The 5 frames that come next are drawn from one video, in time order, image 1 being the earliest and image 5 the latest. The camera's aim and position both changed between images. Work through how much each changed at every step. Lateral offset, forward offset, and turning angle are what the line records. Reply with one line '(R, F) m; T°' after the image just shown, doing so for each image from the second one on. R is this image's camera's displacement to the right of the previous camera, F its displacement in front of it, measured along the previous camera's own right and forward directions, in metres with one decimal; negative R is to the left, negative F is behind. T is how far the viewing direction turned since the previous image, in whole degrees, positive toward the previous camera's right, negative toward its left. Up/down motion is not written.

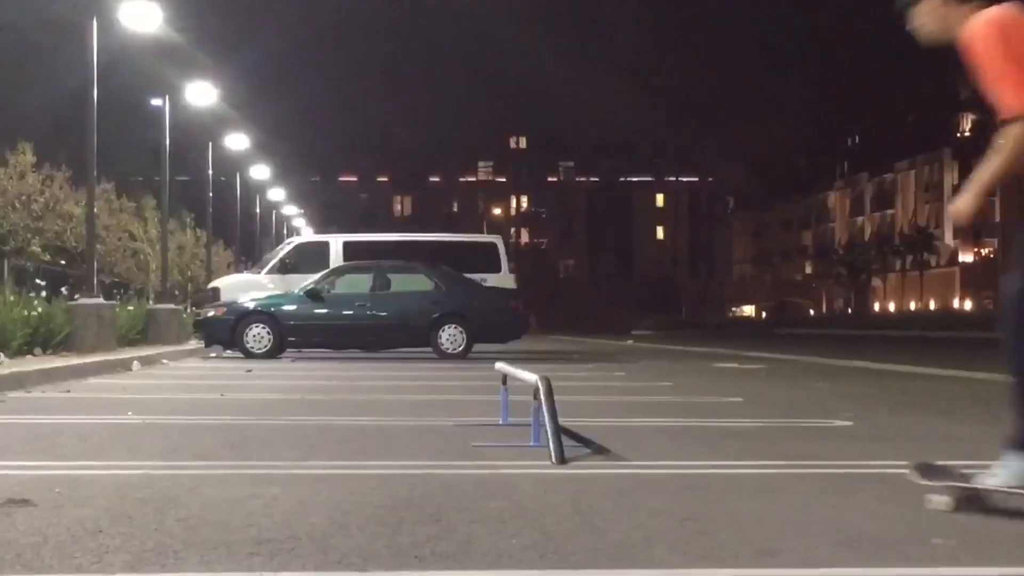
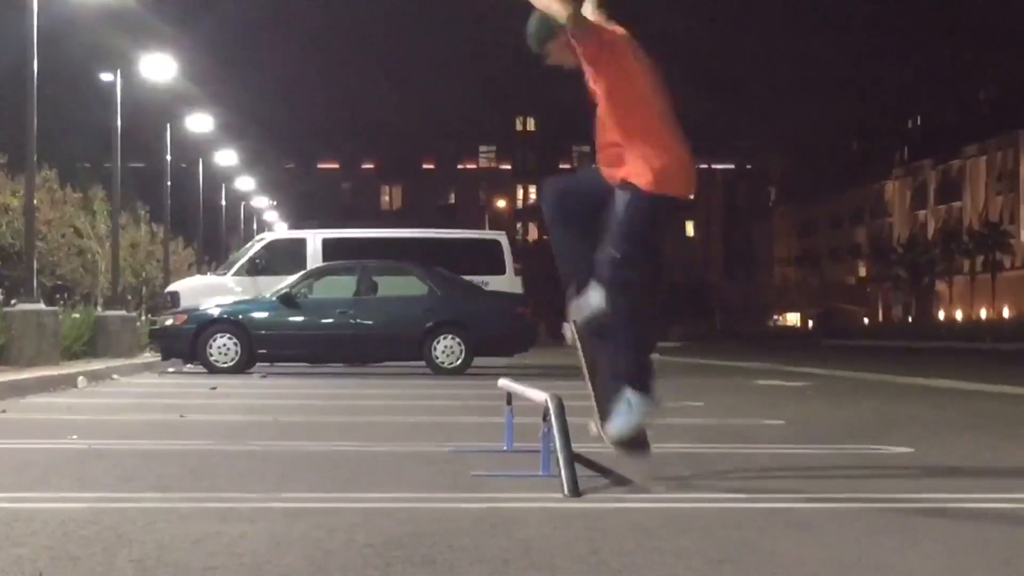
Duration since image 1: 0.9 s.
(-0.1, +1.2) m; +1°
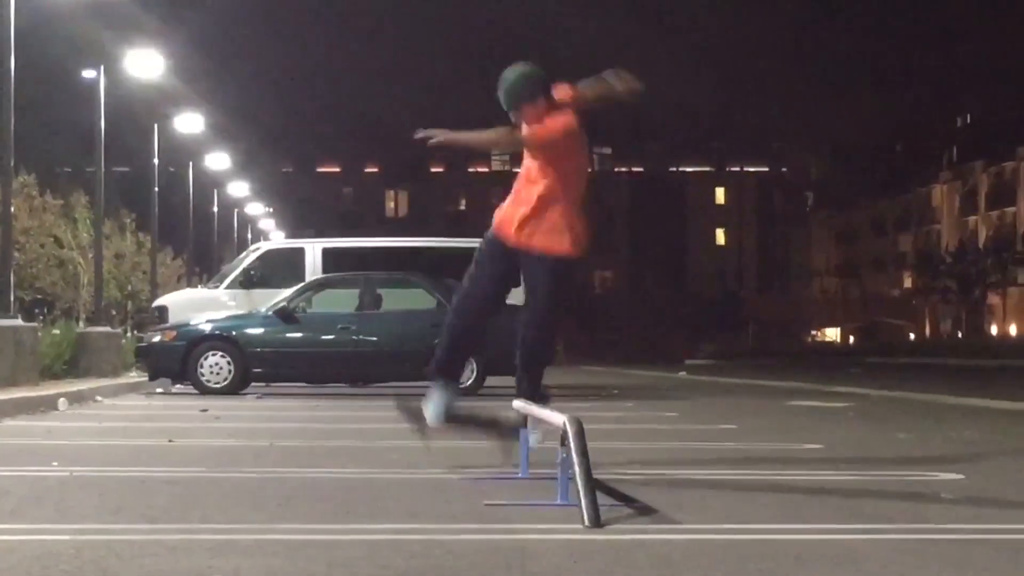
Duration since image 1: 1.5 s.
(0.0, +0.6) m; 0°
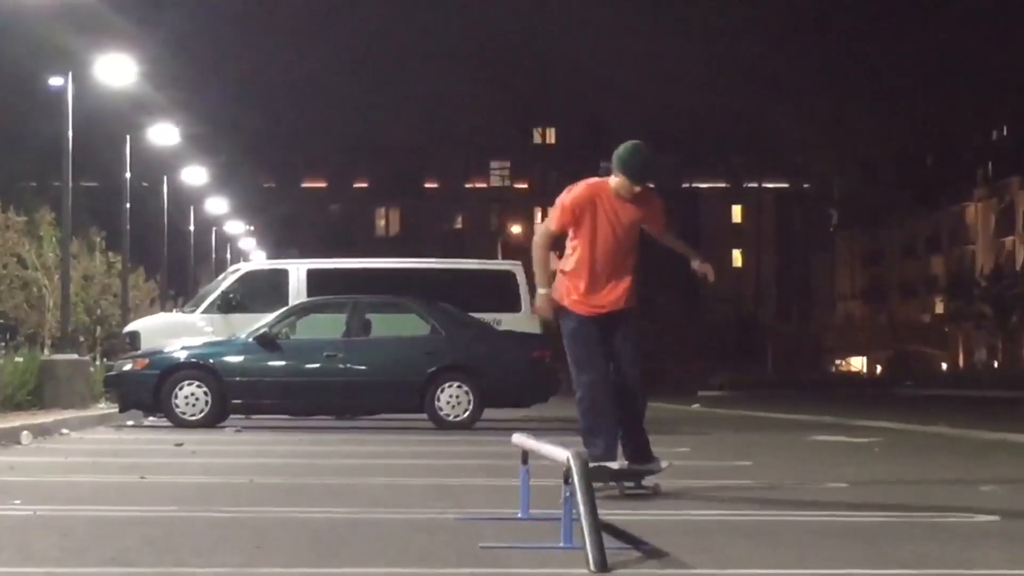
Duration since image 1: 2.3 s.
(0.0, +0.5) m; 0°
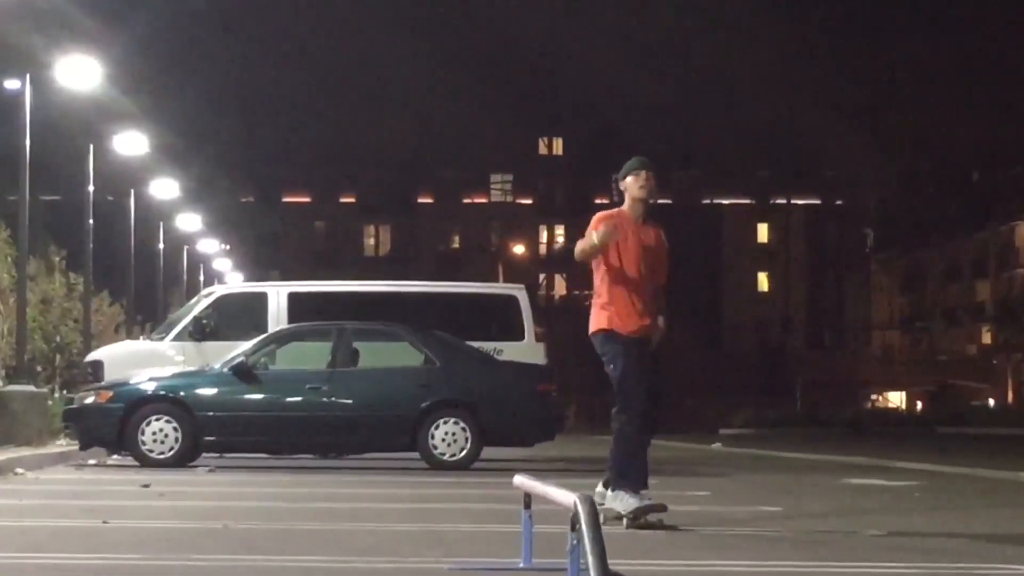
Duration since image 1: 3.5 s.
(0.0, +0.6) m; 0°
